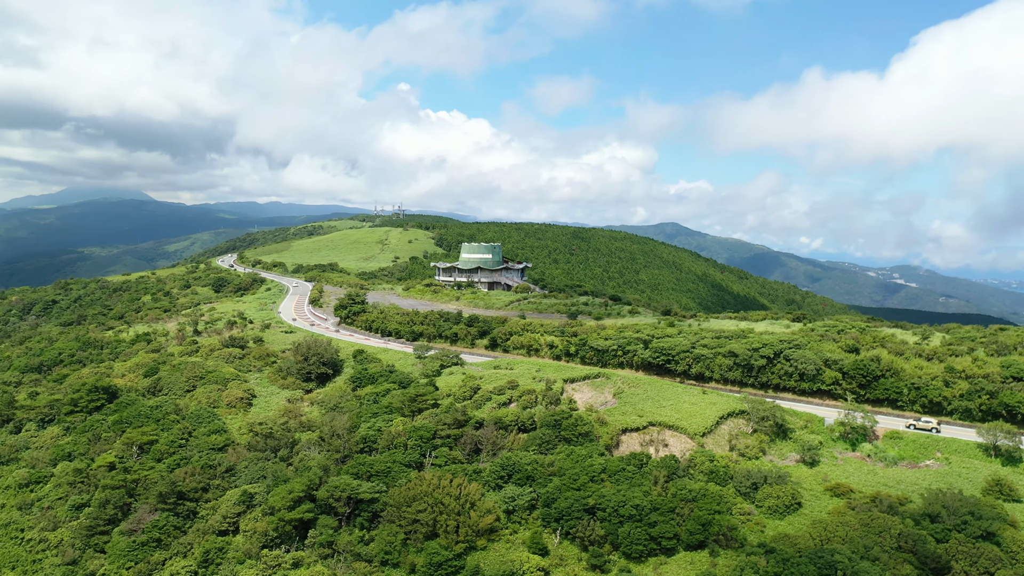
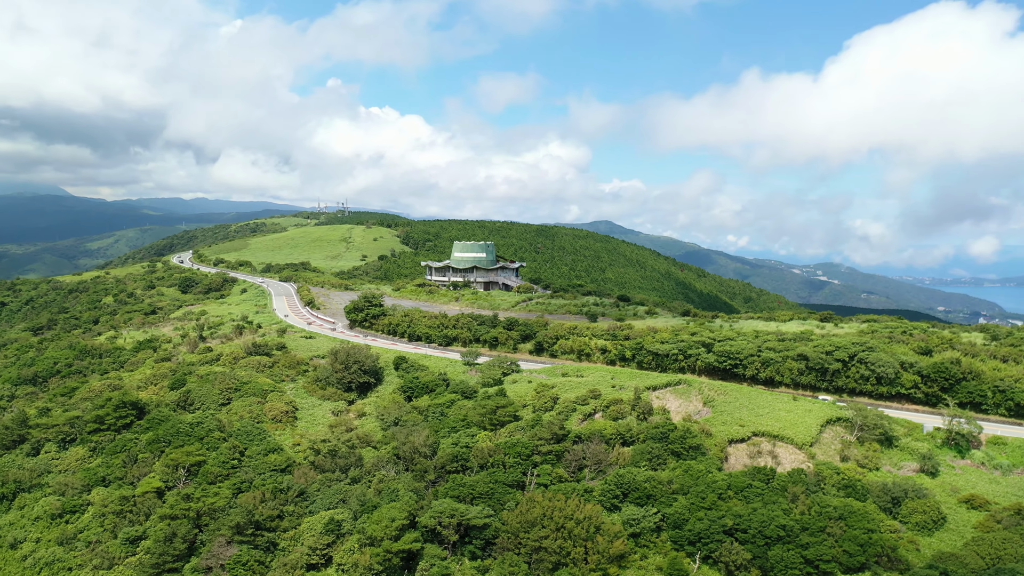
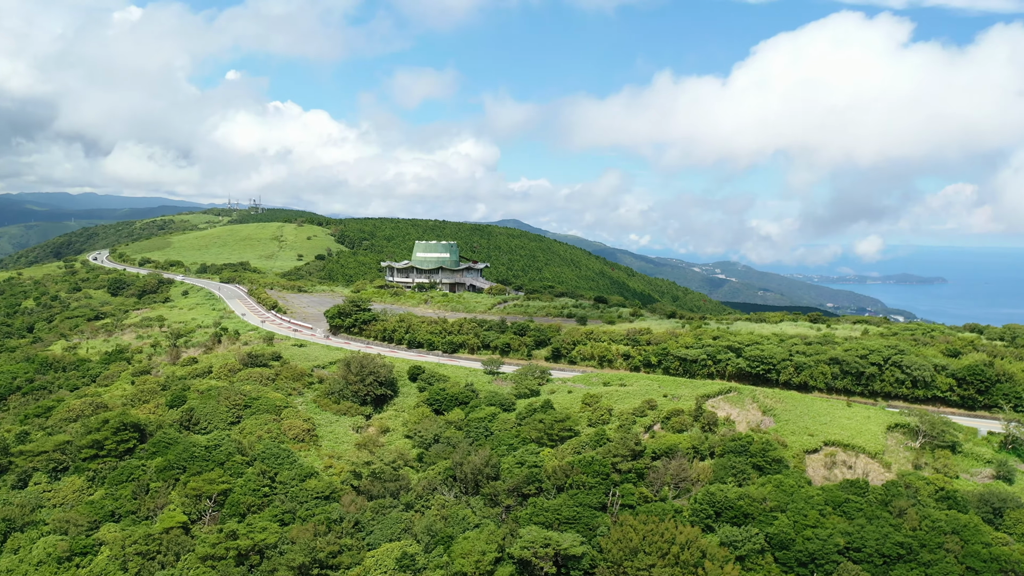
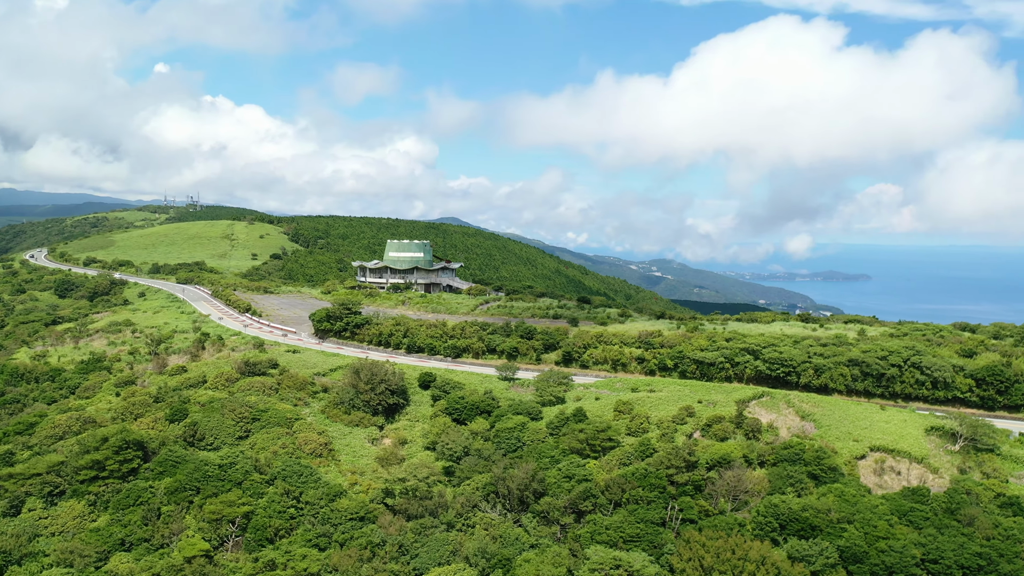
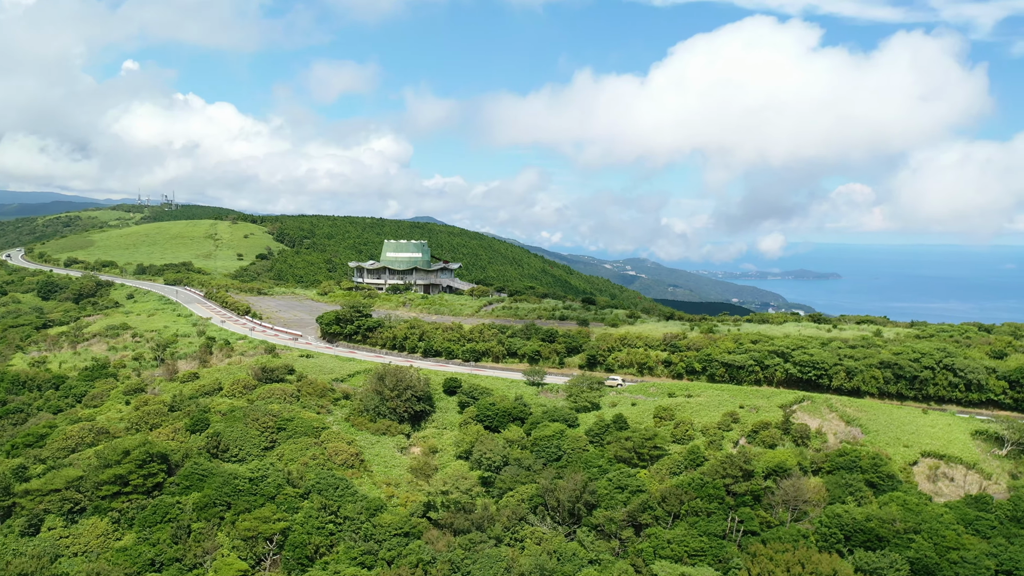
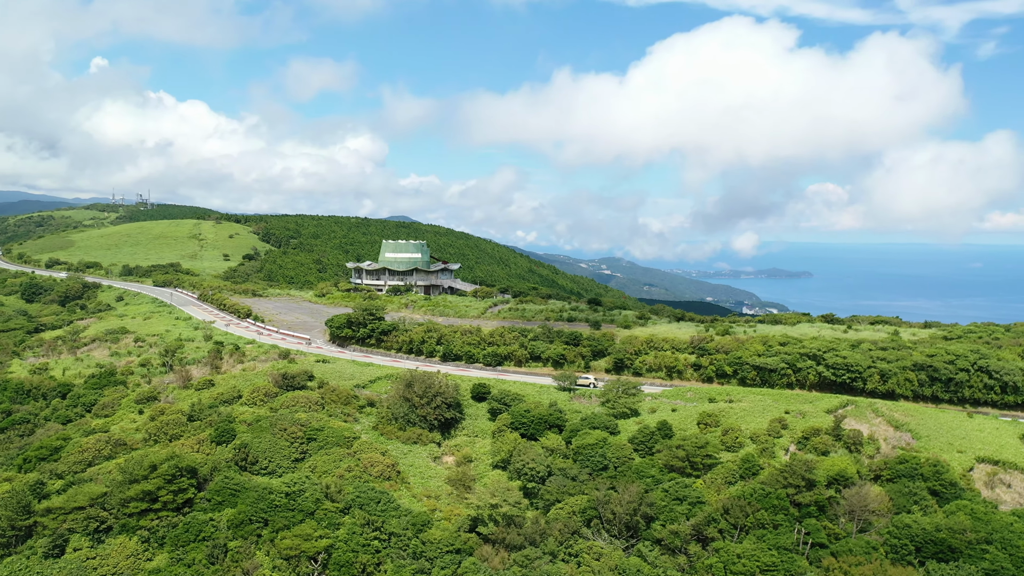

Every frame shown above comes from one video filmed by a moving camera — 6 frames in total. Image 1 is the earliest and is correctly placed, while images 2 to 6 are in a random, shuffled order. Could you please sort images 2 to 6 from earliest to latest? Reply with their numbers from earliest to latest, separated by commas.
2, 3, 4, 5, 6
